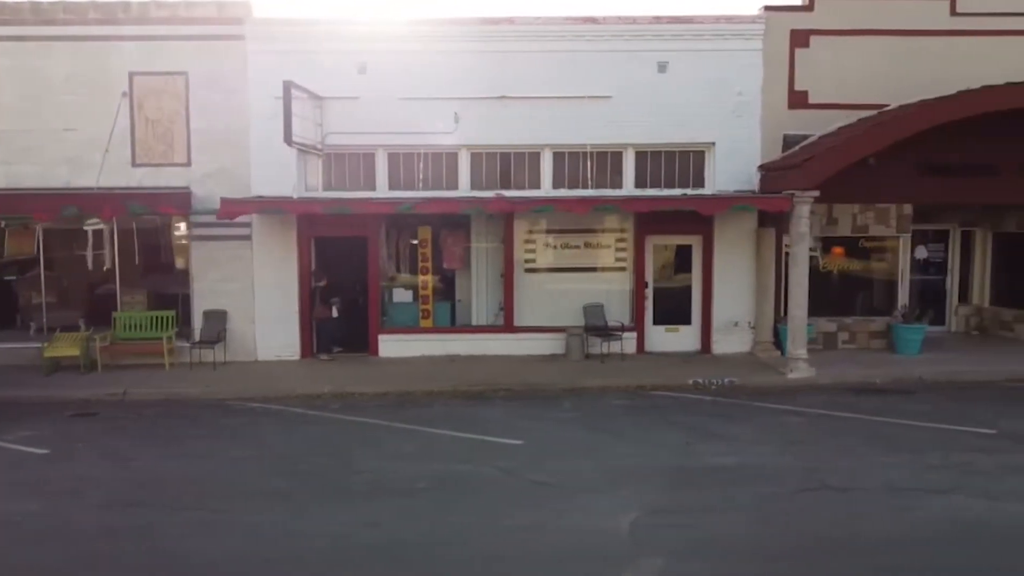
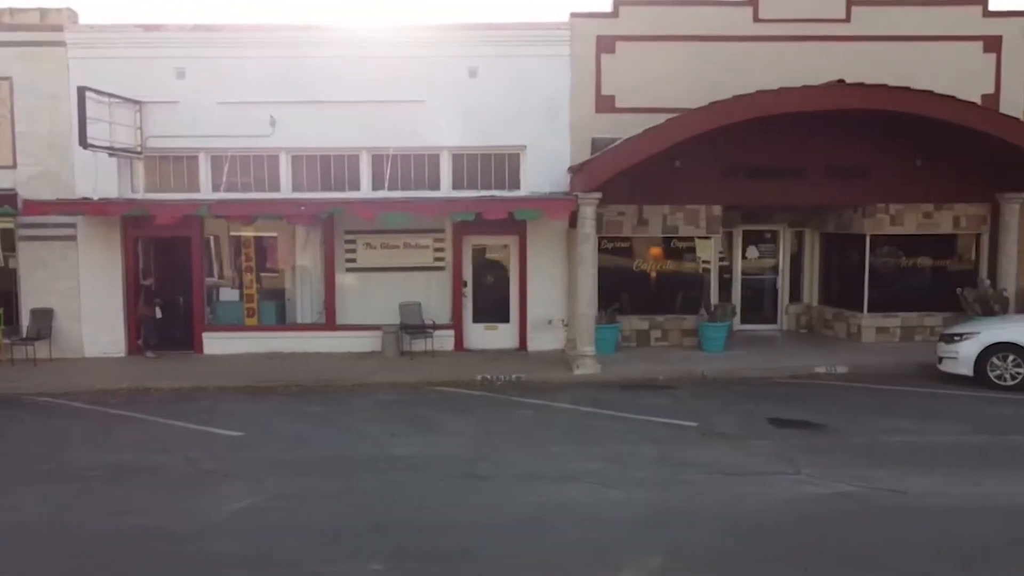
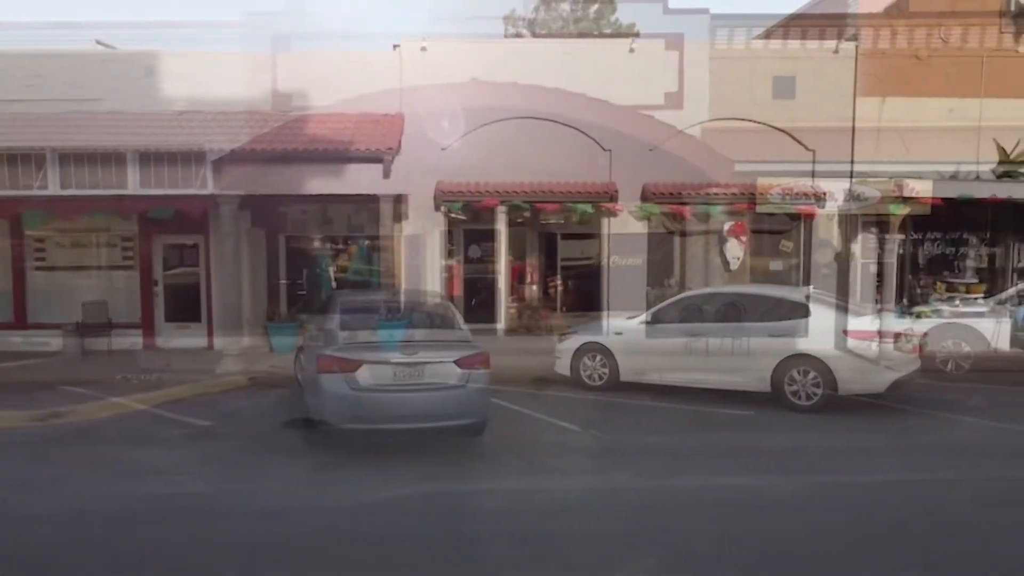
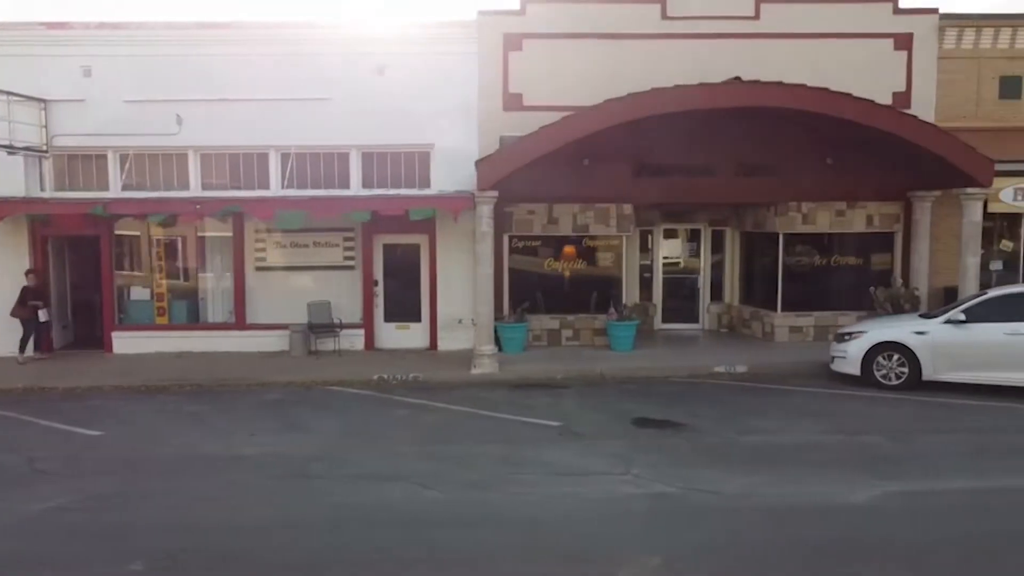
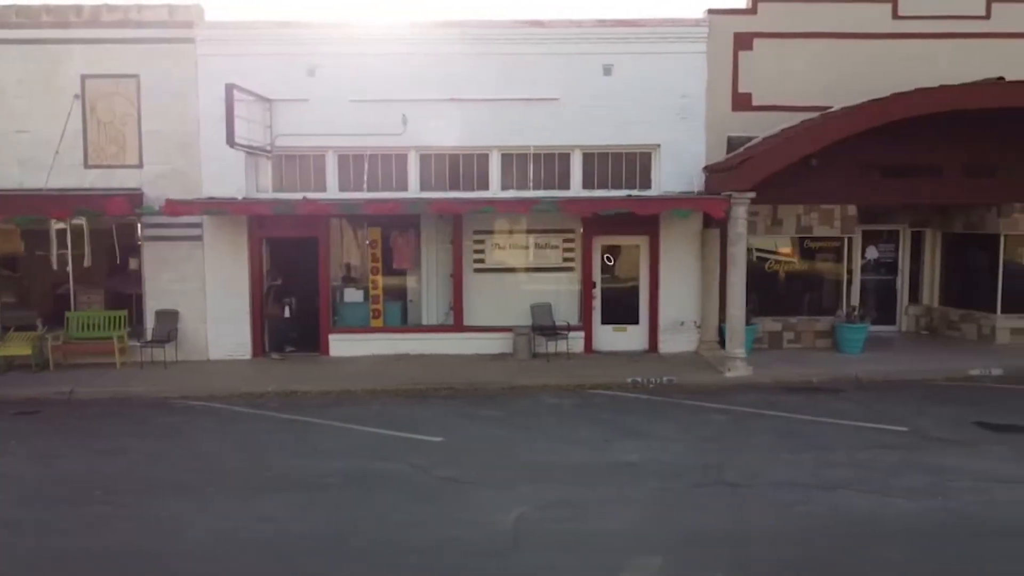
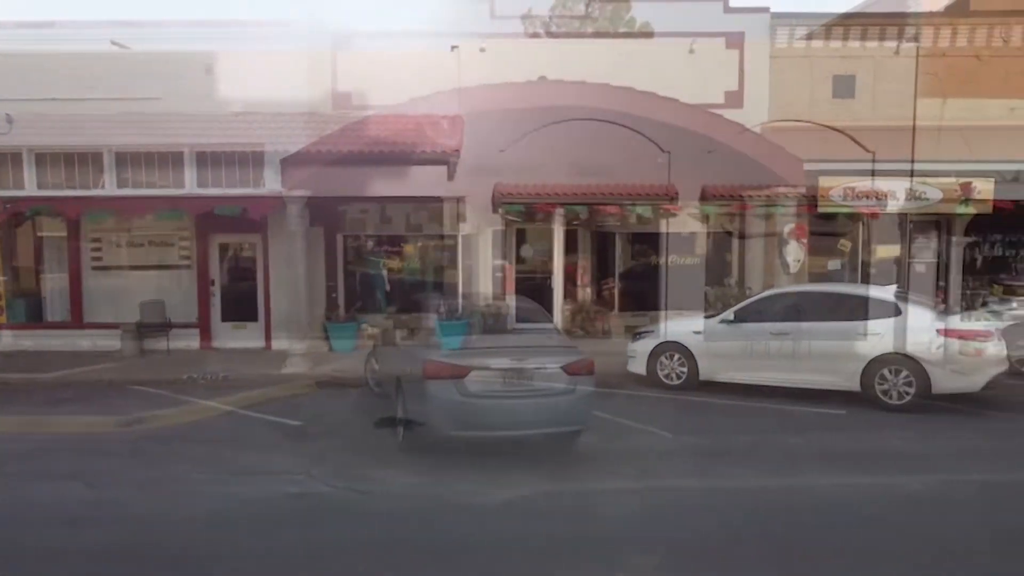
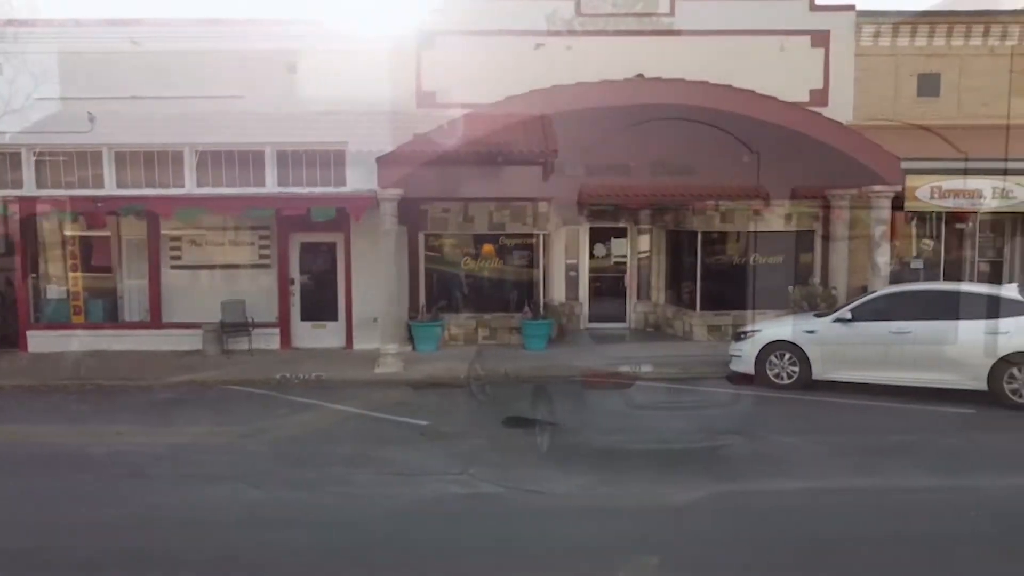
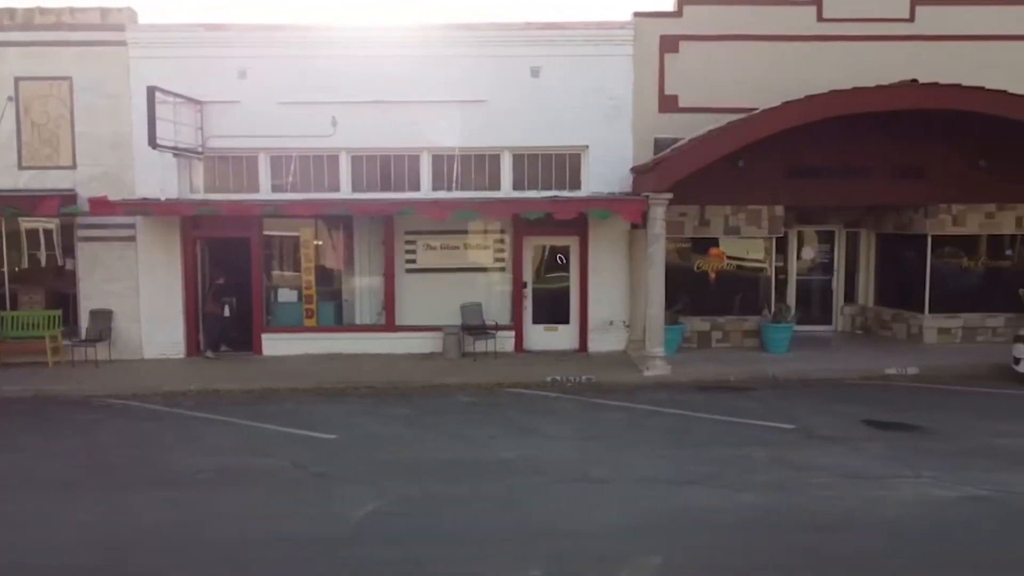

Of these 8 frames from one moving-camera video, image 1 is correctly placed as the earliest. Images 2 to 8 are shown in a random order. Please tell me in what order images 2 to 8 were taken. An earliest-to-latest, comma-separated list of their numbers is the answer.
5, 8, 2, 4, 7, 6, 3
